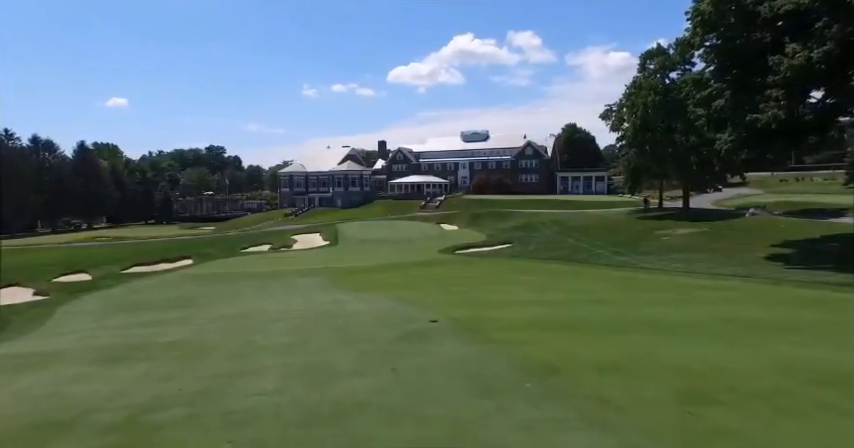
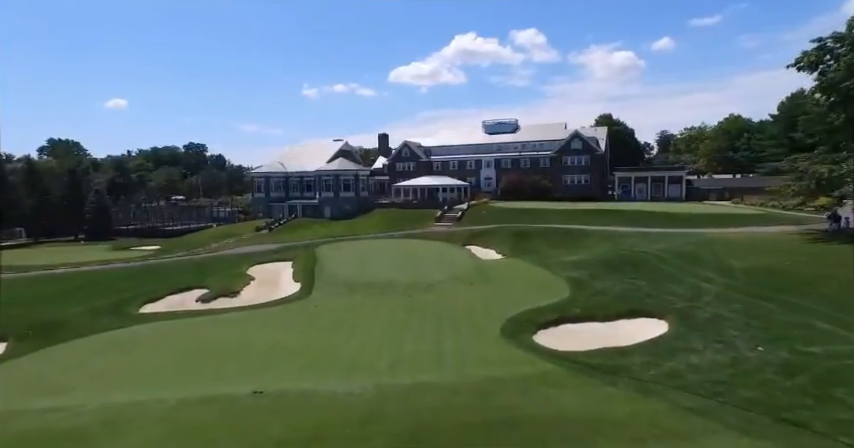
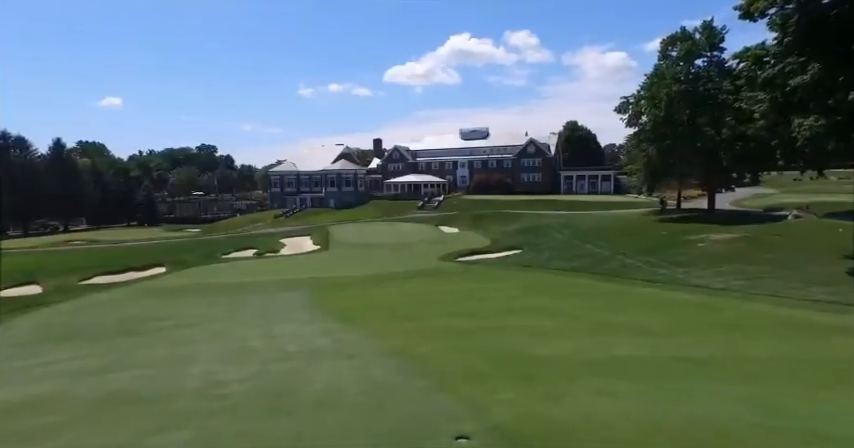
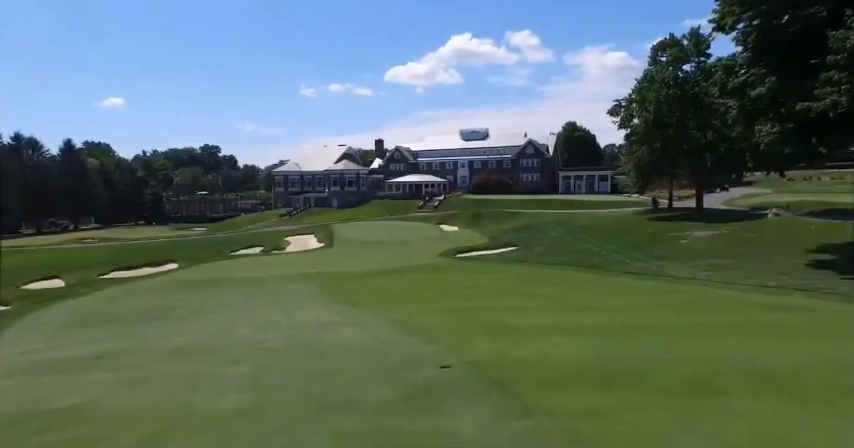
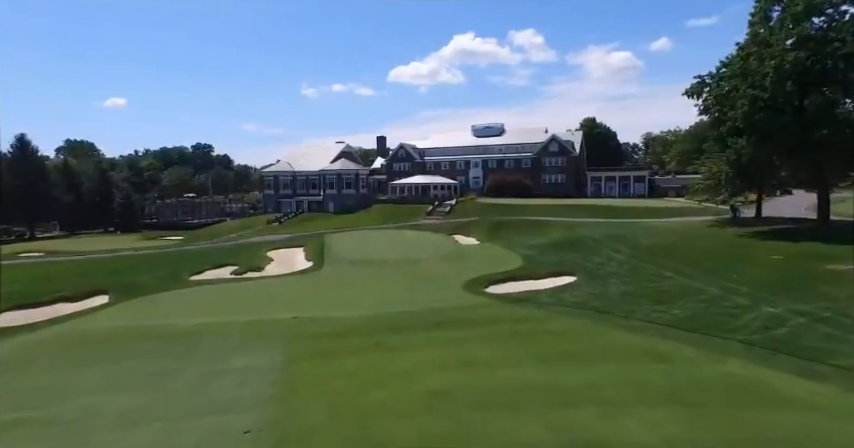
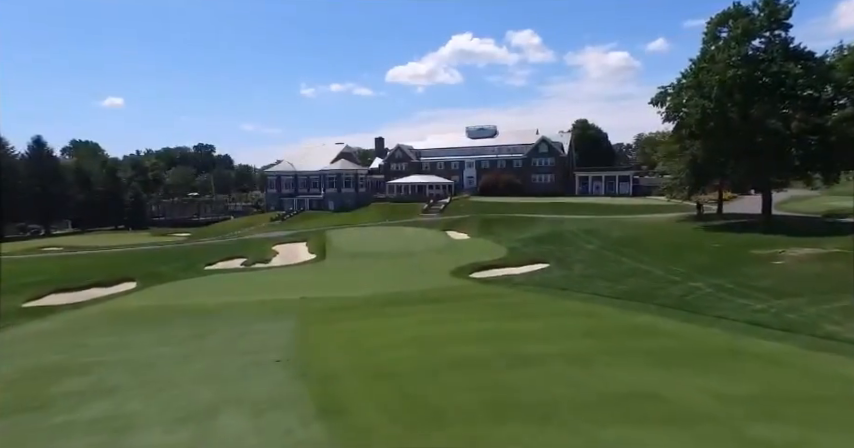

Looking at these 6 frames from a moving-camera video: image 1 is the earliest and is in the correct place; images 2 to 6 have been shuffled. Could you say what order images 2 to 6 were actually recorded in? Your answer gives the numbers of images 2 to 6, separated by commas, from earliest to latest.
4, 3, 6, 5, 2
